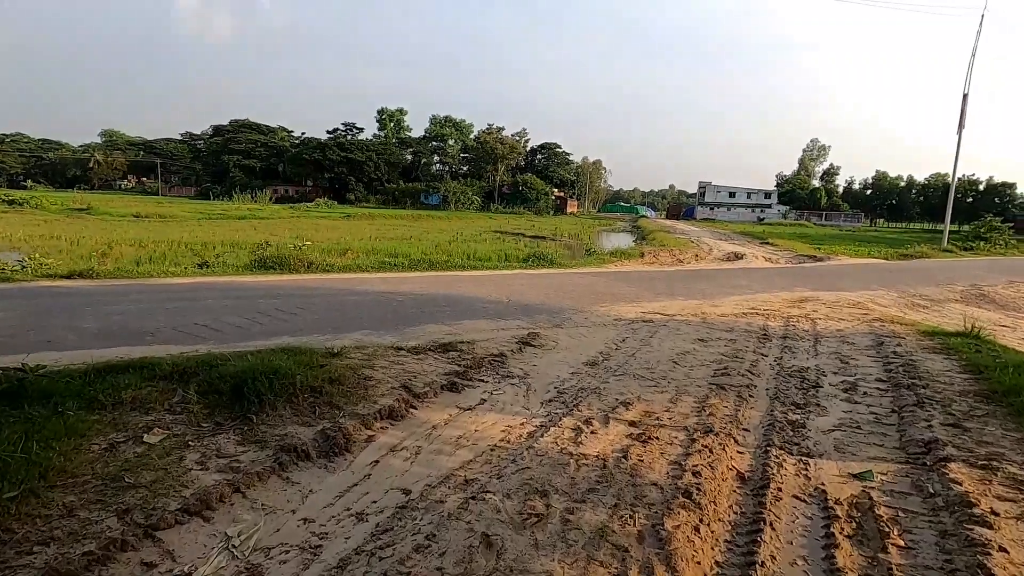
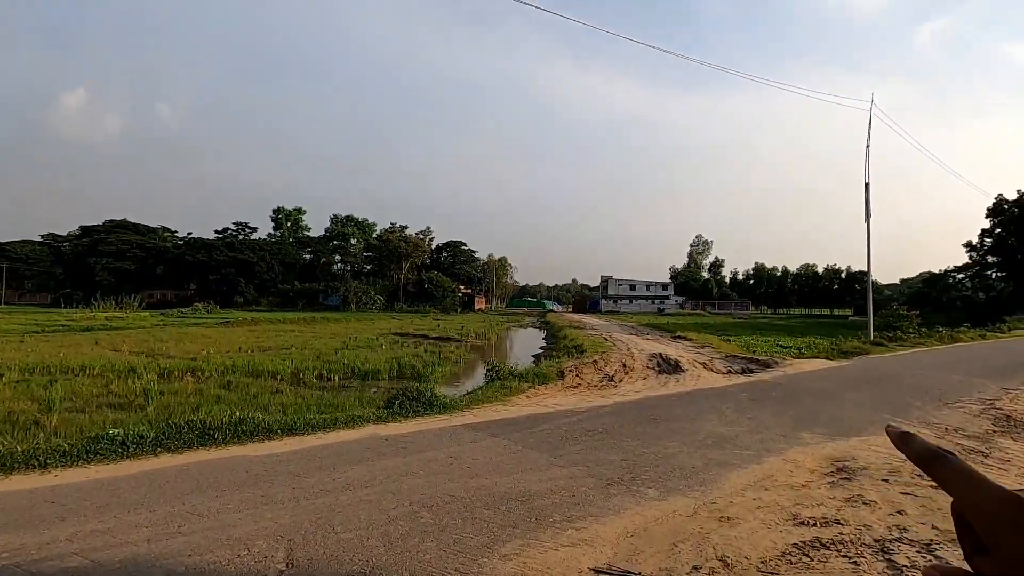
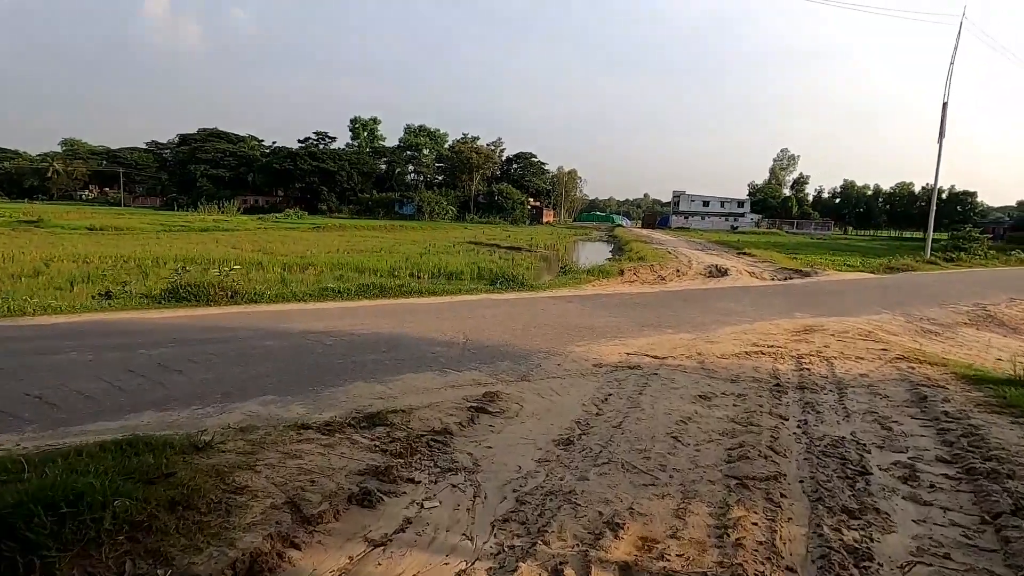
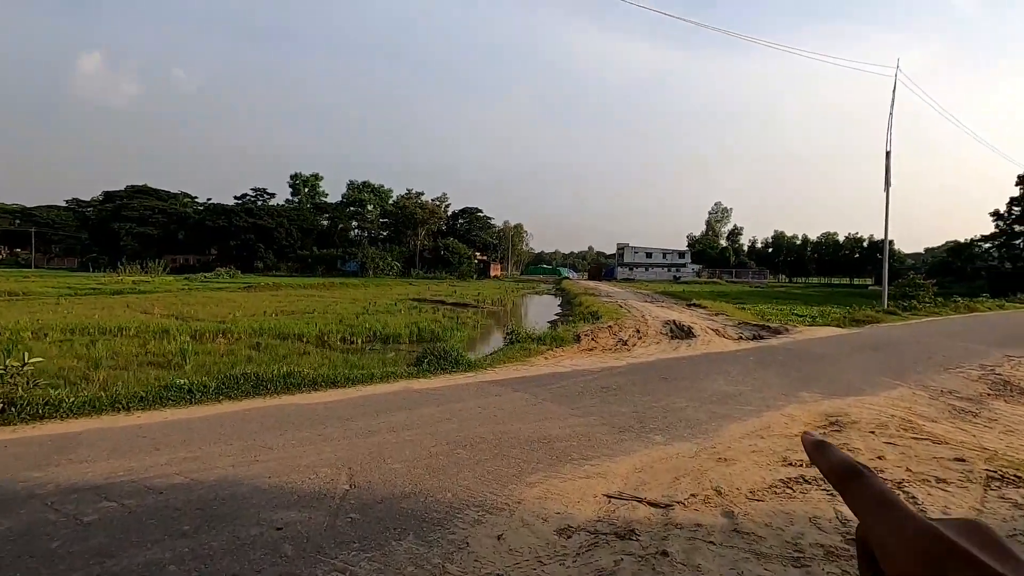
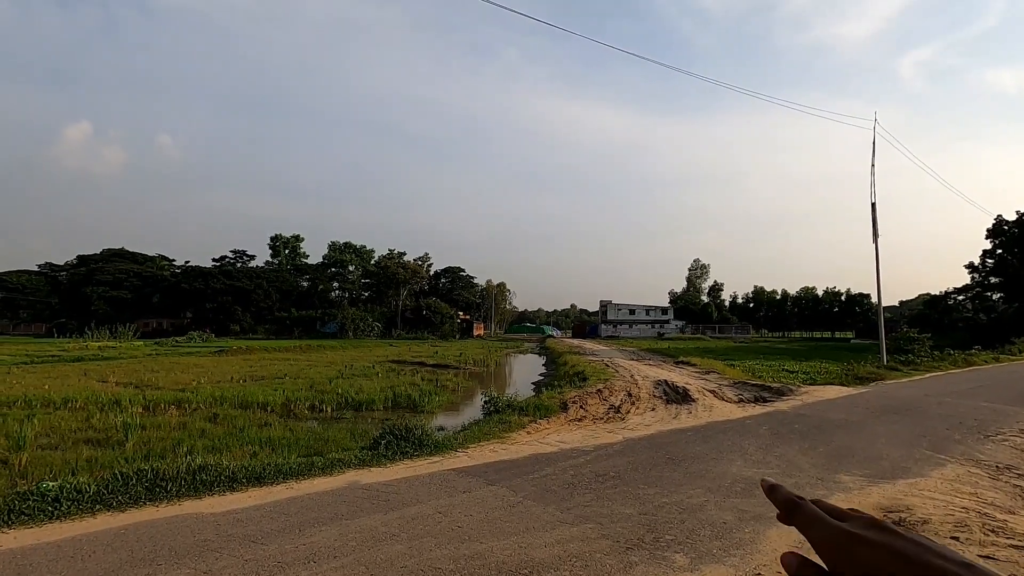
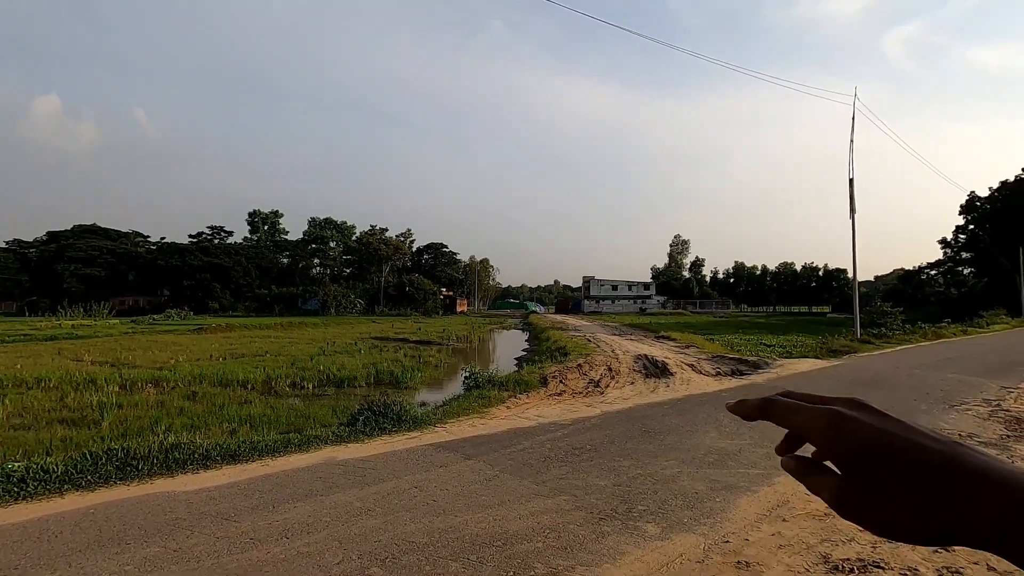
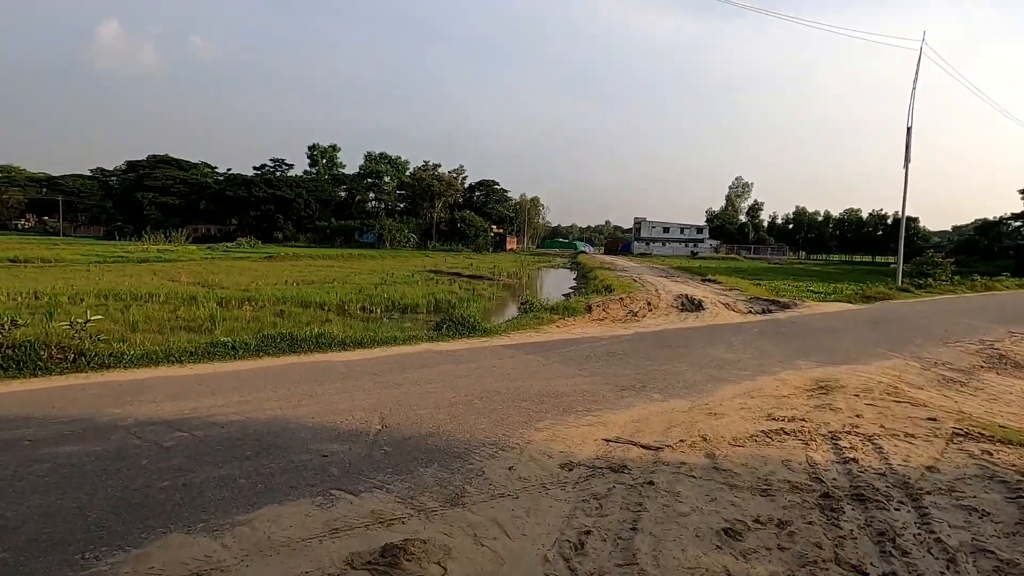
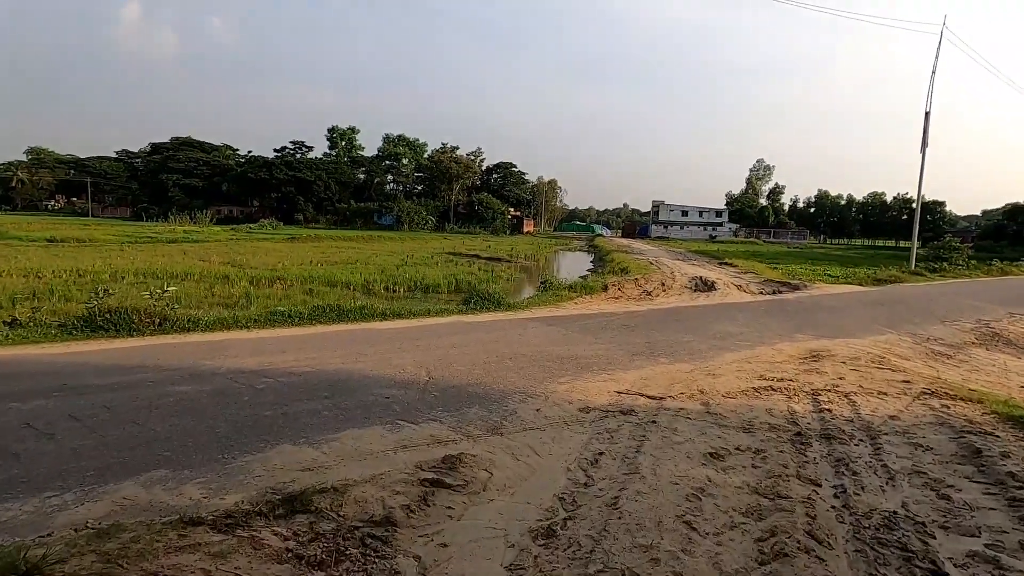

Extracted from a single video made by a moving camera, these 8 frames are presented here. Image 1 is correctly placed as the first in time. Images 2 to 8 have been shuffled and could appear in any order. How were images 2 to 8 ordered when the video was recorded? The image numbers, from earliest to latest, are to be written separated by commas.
3, 8, 7, 4, 2, 5, 6
